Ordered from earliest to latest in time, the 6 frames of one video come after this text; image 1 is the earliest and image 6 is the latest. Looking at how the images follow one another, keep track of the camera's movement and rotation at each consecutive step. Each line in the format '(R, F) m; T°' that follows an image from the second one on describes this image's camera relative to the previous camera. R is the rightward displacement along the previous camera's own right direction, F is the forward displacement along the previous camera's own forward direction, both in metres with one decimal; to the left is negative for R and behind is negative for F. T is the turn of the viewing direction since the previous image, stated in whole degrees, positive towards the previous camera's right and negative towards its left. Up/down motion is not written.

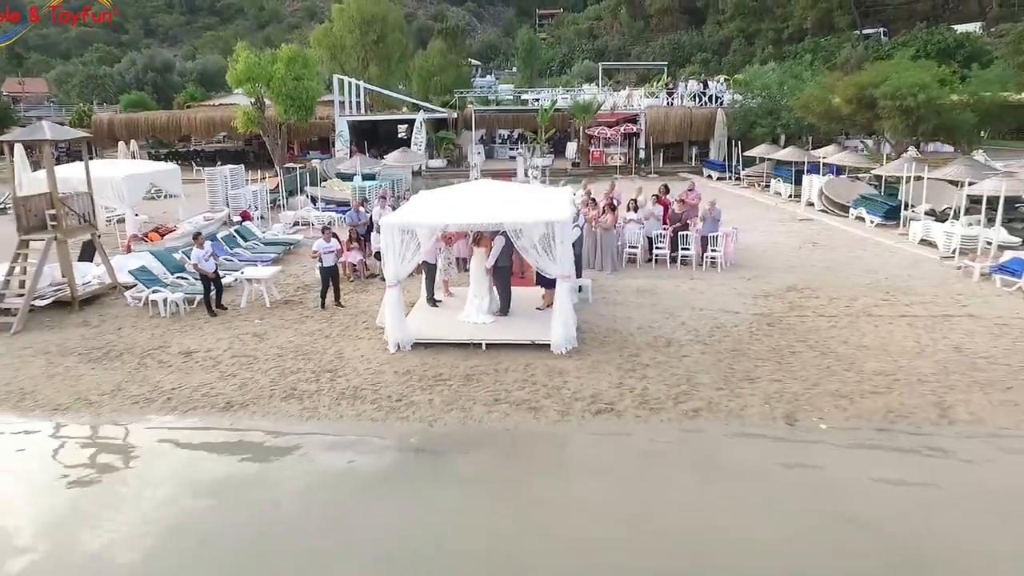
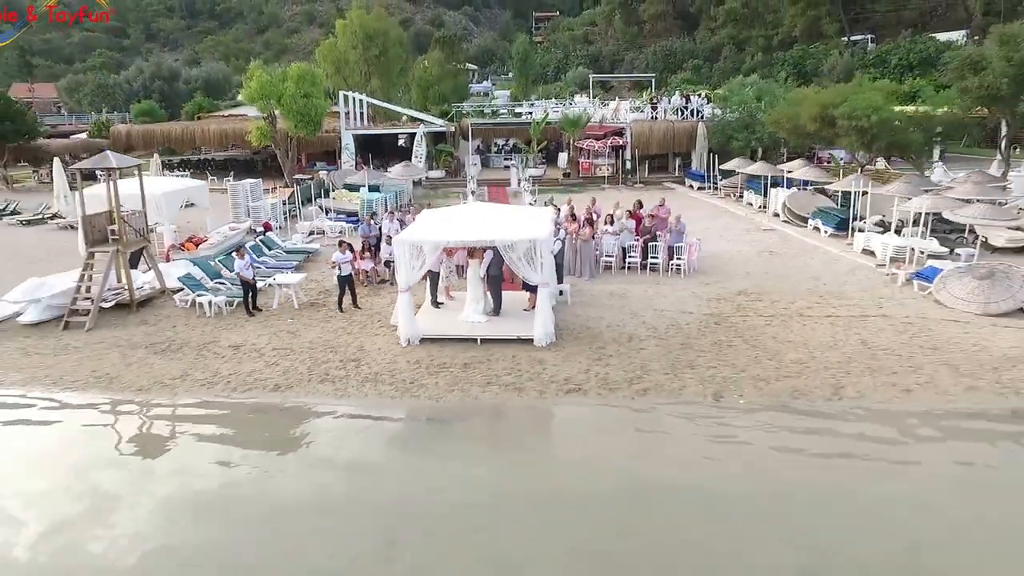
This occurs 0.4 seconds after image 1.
(+0.1, -1.6) m; 0°
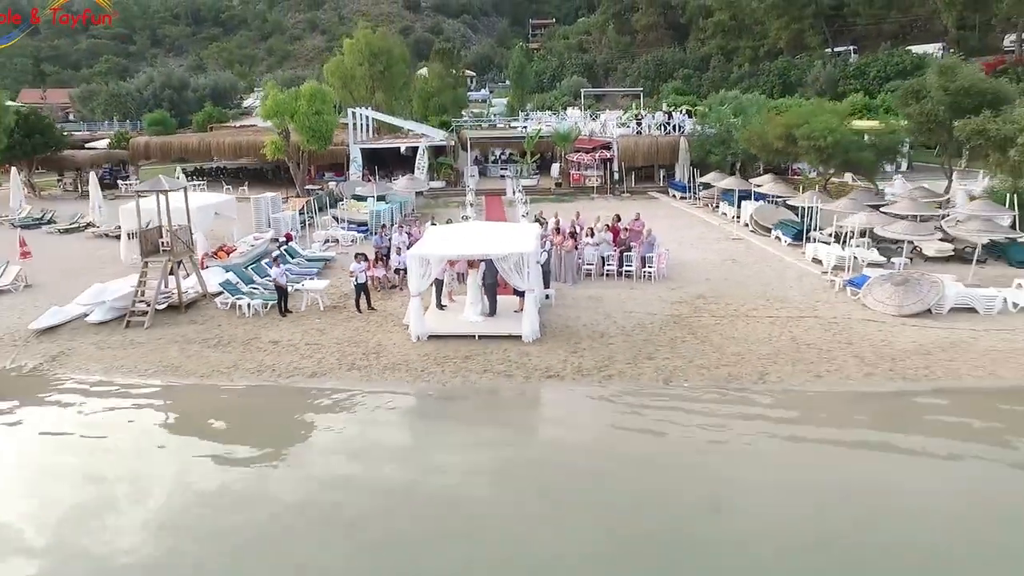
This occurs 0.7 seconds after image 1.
(+0.1, -1.8) m; 0°
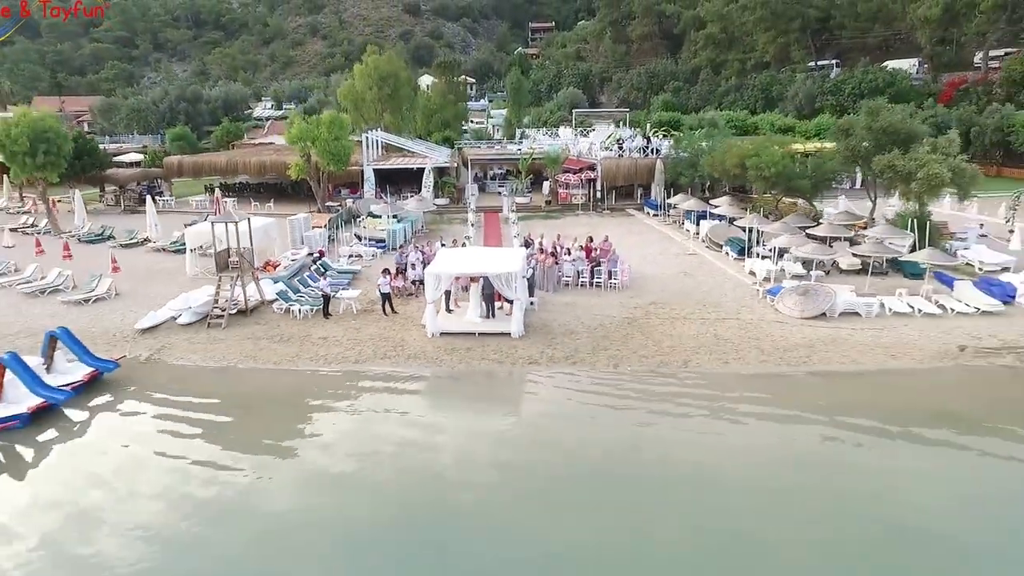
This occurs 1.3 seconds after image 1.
(+0.1, -3.4) m; 0°
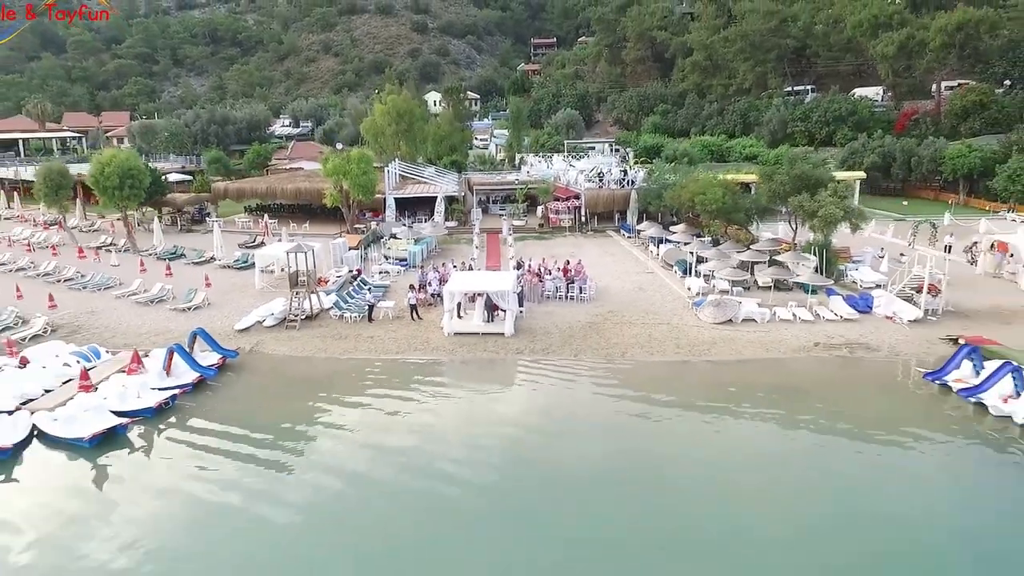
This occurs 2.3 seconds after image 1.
(+0.3, -5.6) m; 0°
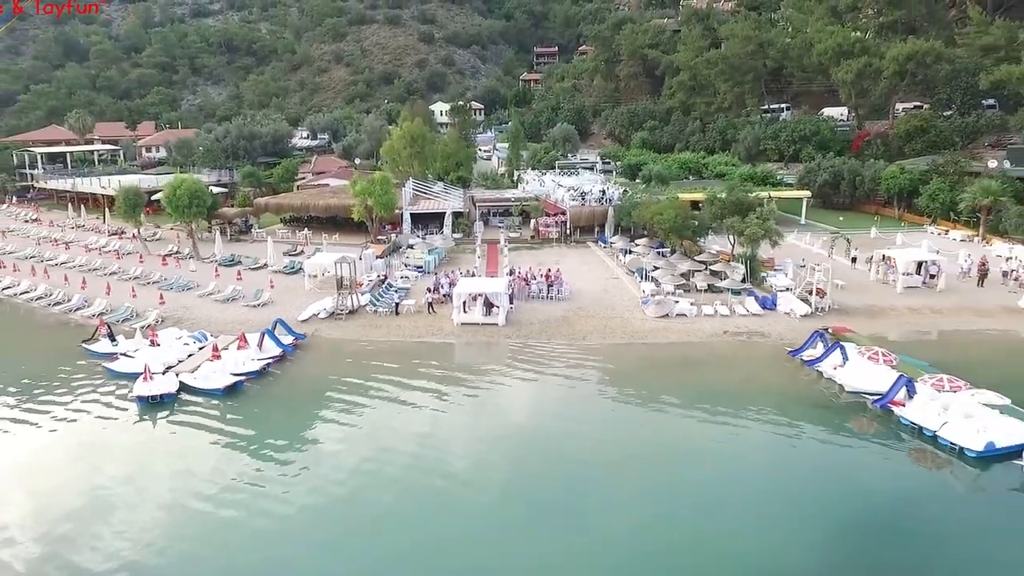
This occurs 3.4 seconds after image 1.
(+0.4, -6.8) m; 0°
